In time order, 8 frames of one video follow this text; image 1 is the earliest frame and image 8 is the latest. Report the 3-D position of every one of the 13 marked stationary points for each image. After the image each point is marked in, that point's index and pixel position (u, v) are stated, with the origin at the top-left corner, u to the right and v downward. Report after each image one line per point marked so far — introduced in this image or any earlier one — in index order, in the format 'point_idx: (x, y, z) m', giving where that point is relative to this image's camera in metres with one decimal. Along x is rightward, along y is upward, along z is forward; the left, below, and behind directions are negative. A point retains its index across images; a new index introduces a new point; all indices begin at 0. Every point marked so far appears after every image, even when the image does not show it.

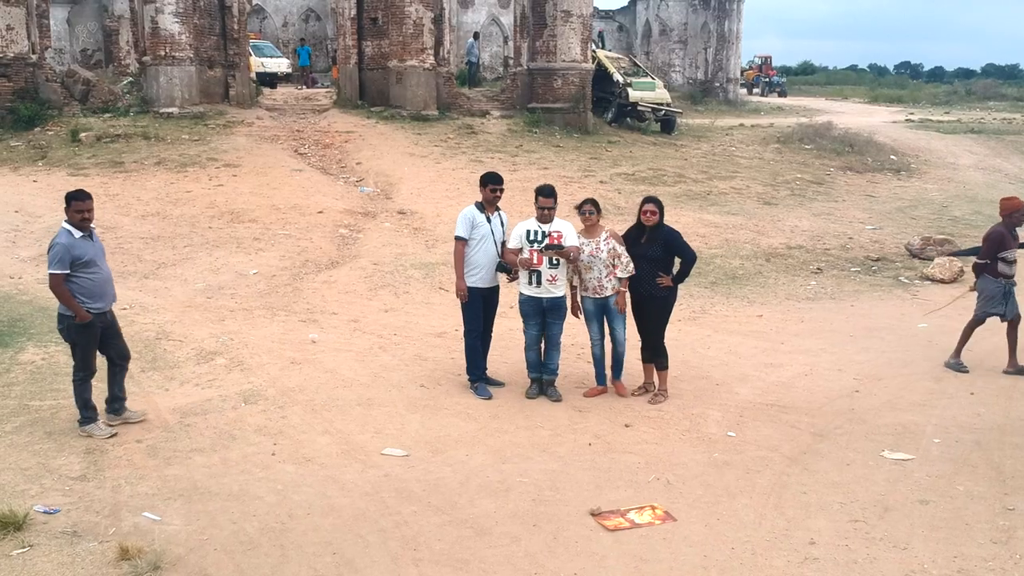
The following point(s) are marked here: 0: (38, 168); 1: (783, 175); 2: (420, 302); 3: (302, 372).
0: (-5.9, +1.5, +12.2) m
1: (+4.0, +1.6, +14.1) m
2: (-0.7, -0.1, +7.4) m
3: (-1.2, -0.5, +5.7) m
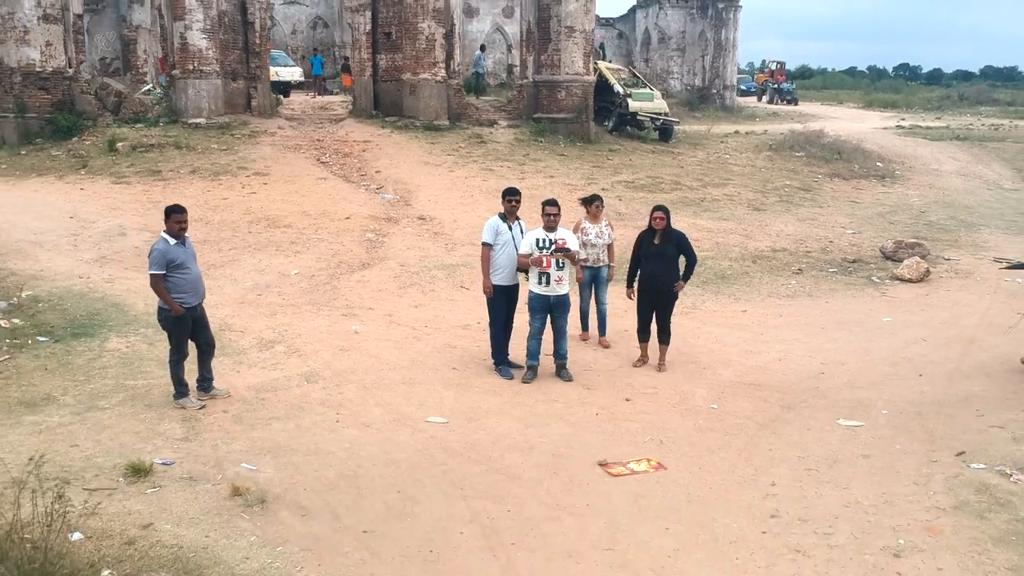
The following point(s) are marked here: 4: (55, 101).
0: (-5.8, +1.5, +13.2) m
1: (+4.1, +1.6, +15.1) m
2: (-0.6, -0.1, +8.4) m
3: (-1.1, -0.5, +6.7) m
4: (-7.4, +3.0, +15.8) m
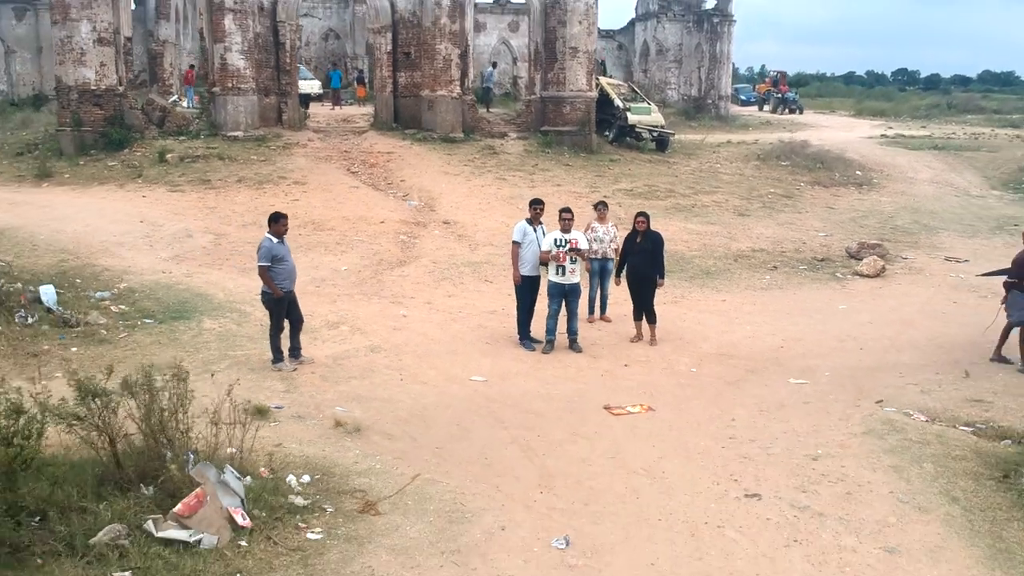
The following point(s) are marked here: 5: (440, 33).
0: (-5.6, +1.6, +14.8) m
1: (+4.3, +1.7, +16.7) m
2: (-0.4, 0.0, +10.0) m
3: (-0.9, -0.4, +8.3) m
4: (-7.3, +3.1, +17.4) m
5: (-1.4, +4.9, +18.6) m
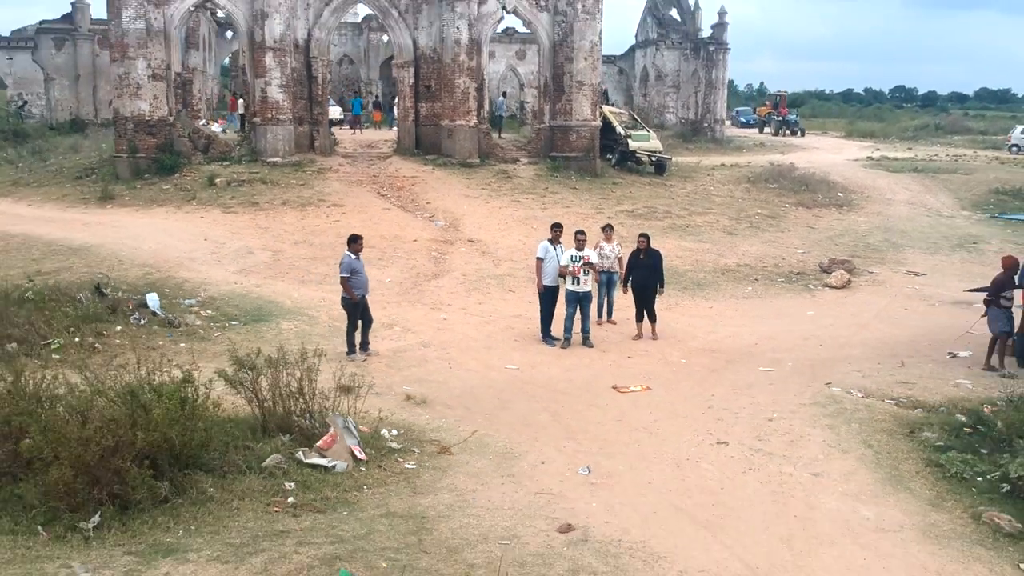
0: (-5.4, +1.4, +16.6) m
1: (+4.5, +1.5, +18.6) m
2: (-0.2, -0.1, +11.8) m
3: (-0.7, -0.5, +10.1) m
4: (-7.0, +2.9, +19.3) m
5: (-1.1, +4.6, +20.5) m
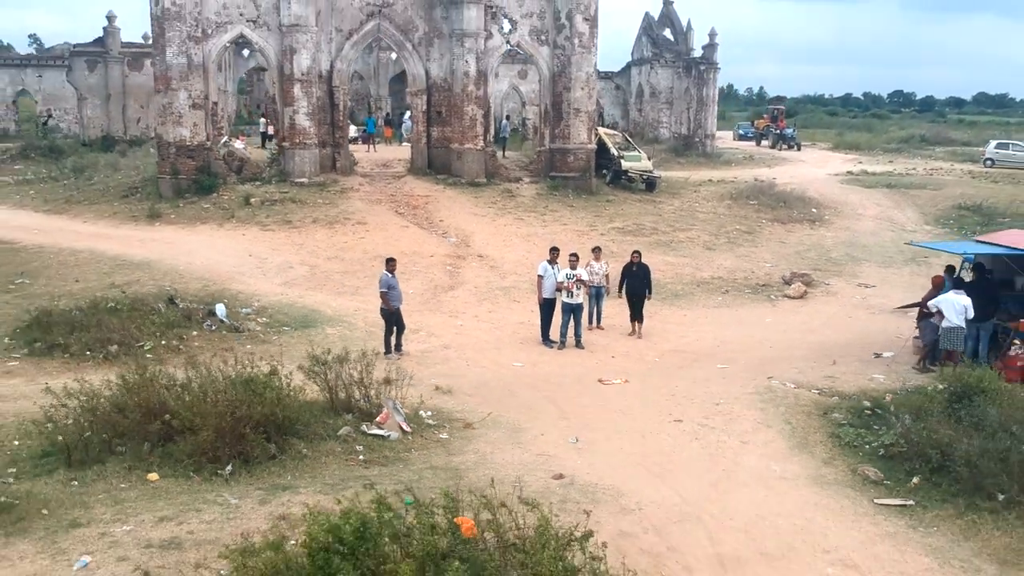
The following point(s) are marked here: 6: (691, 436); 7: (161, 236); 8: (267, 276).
0: (-5.3, +1.2, +18.8) m
1: (+4.6, +1.3, +20.7) m
2: (-0.1, -0.3, +13.9) m
3: (-0.6, -0.6, +12.2) m
4: (-6.9, +2.7, +21.5) m
5: (-1.0, +4.4, +22.6) m
6: (+1.5, -1.3, +8.4) m
7: (-6.6, +1.0, +18.1) m
8: (-3.9, +0.2, +15.3) m
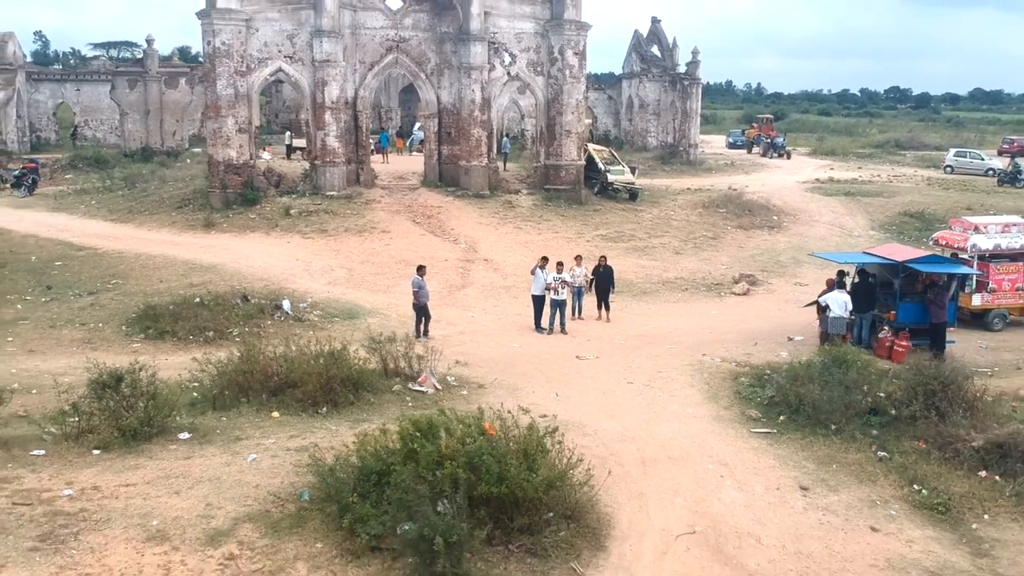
0: (-5.3, +1.3, +22.4) m
1: (+4.6, +1.3, +24.3) m
2: (-0.1, -0.3, +17.5) m
3: (-0.6, -0.6, +15.8) m
4: (-6.9, +2.8, +25.0) m
5: (-1.0, +4.5, +26.2) m
6: (+1.5, -1.3, +12.0) m
7: (-6.6, +1.0, +21.7) m
8: (-3.9, +0.2, +18.9) m
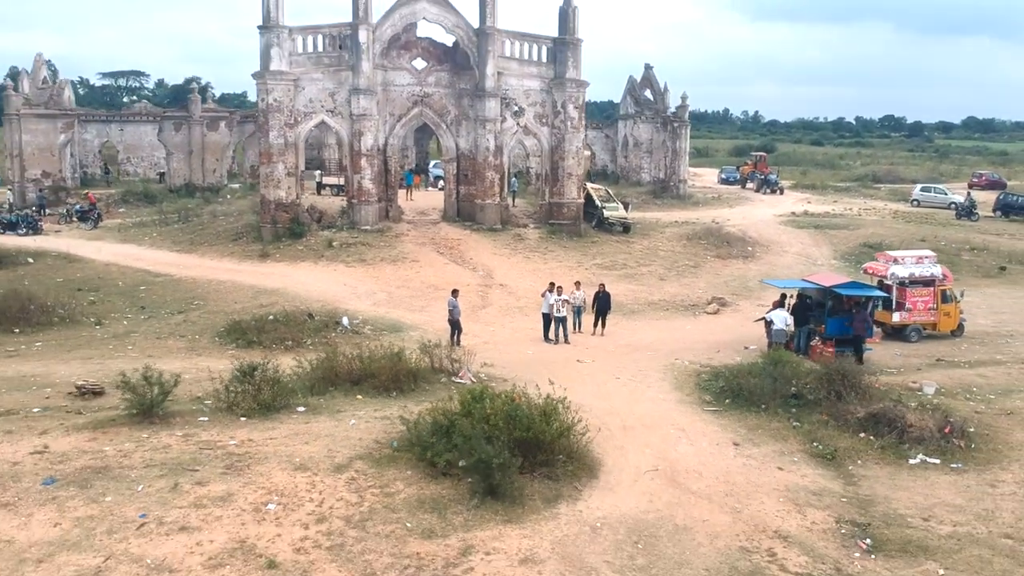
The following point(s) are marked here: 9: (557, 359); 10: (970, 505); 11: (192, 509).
0: (-5.0, +0.7, +26.4) m
1: (+4.9, +0.7, +28.3) m
2: (+0.2, -0.7, +21.5) m
3: (-0.3, -1.0, +19.8) m
4: (-6.7, +2.1, +29.1) m
5: (-0.8, +3.8, +30.3) m
6: (+1.8, -1.6, +15.9) m
7: (-6.3, +0.5, +25.8) m
8: (-3.6, -0.3, +22.9) m
9: (+0.9, -1.3, +17.9) m
10: (+5.4, -2.5, +11.4) m
11: (-3.5, -2.4, +10.6) m
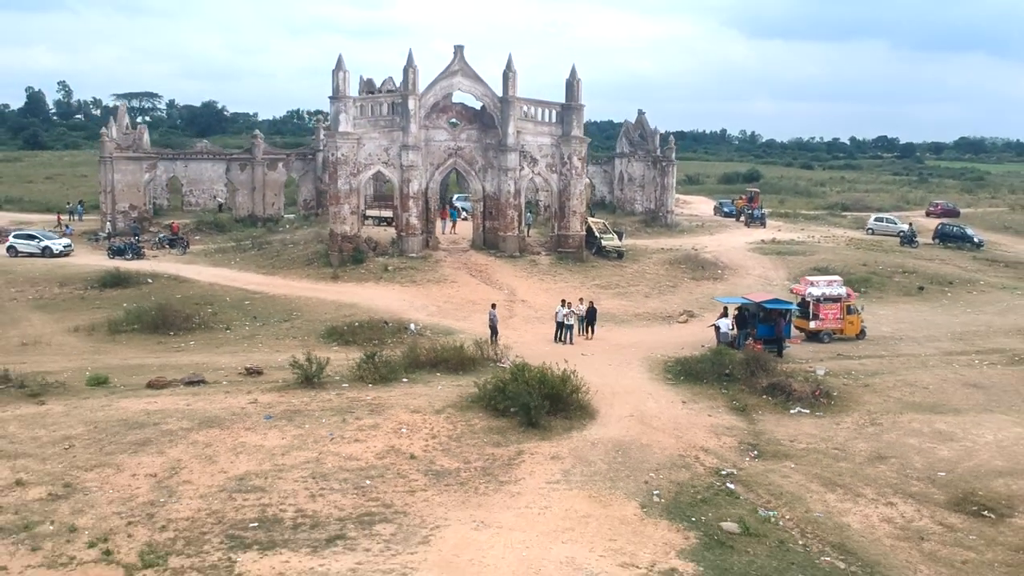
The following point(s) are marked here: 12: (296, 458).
0: (-4.4, +0.2, +33.9) m
1: (+5.5, +0.2, +35.8) m
2: (+0.8, -1.1, +29.0) m
3: (+0.3, -1.4, +27.3) m
4: (-6.0, +1.6, +36.6) m
5: (-0.1, +3.2, +37.9) m
6: (+2.4, -1.9, +23.4) m
7: (-5.7, -0.1, +33.3) m
8: (-3.0, -0.7, +30.4) m
9: (+1.5, -1.7, +25.4) m
10: (+6.0, -2.8, +18.8) m
11: (-2.9, -2.7, +18.0) m
12: (-3.7, -2.9, +16.8) m
